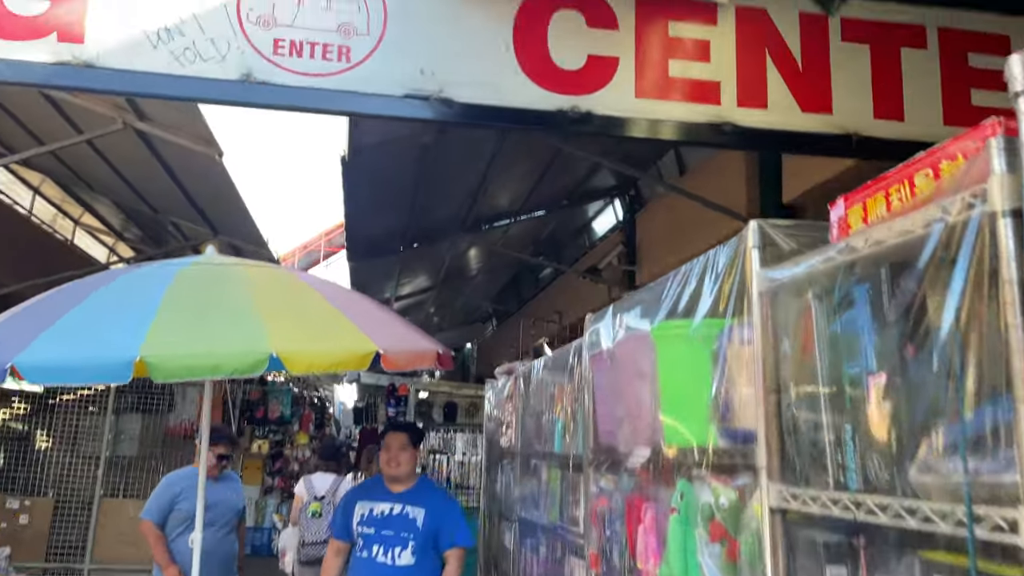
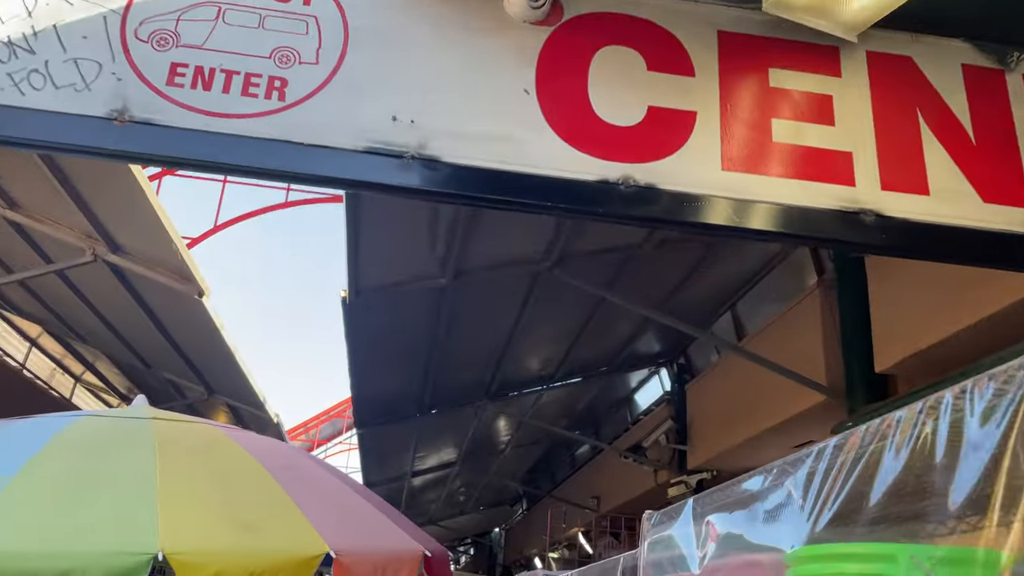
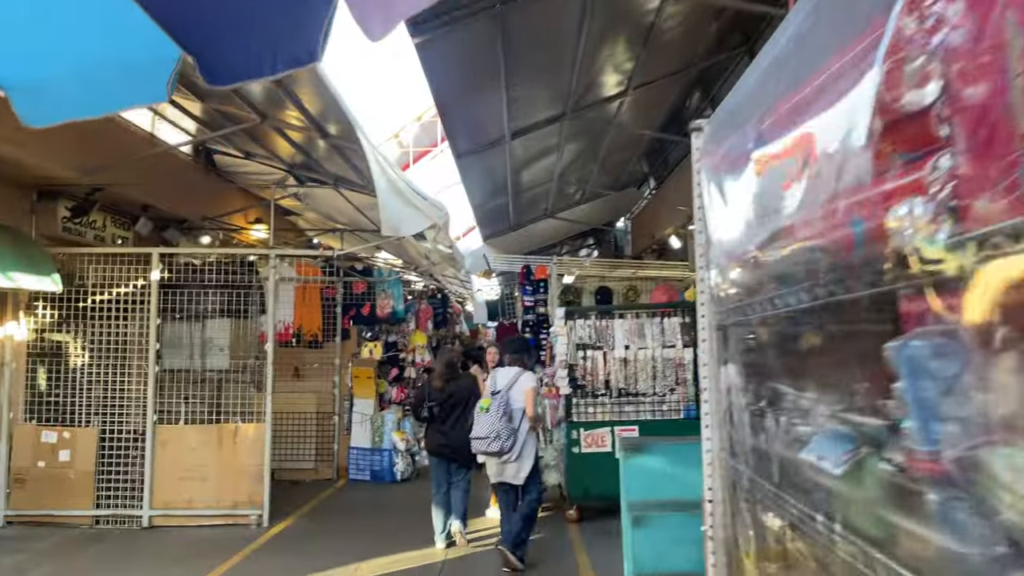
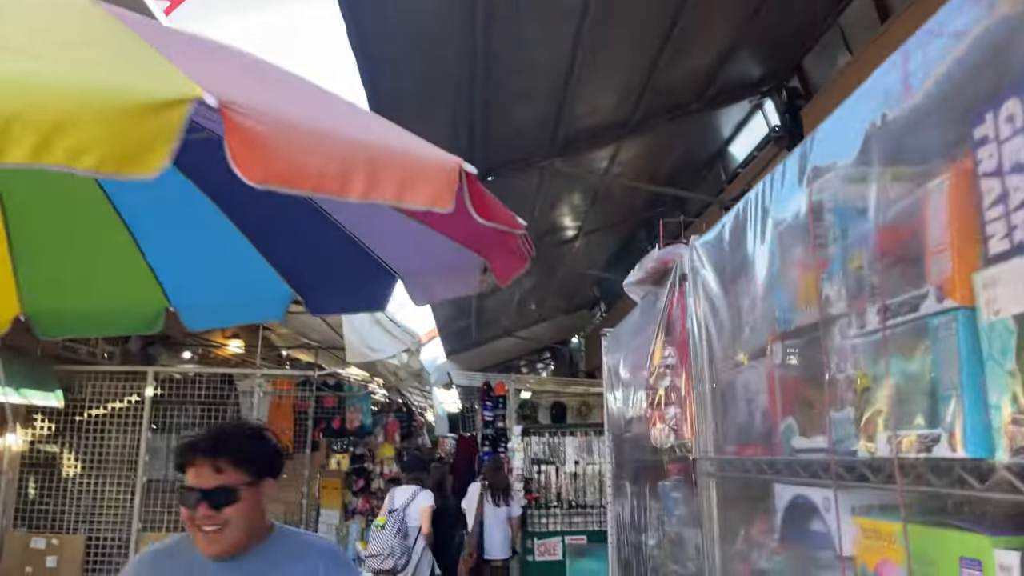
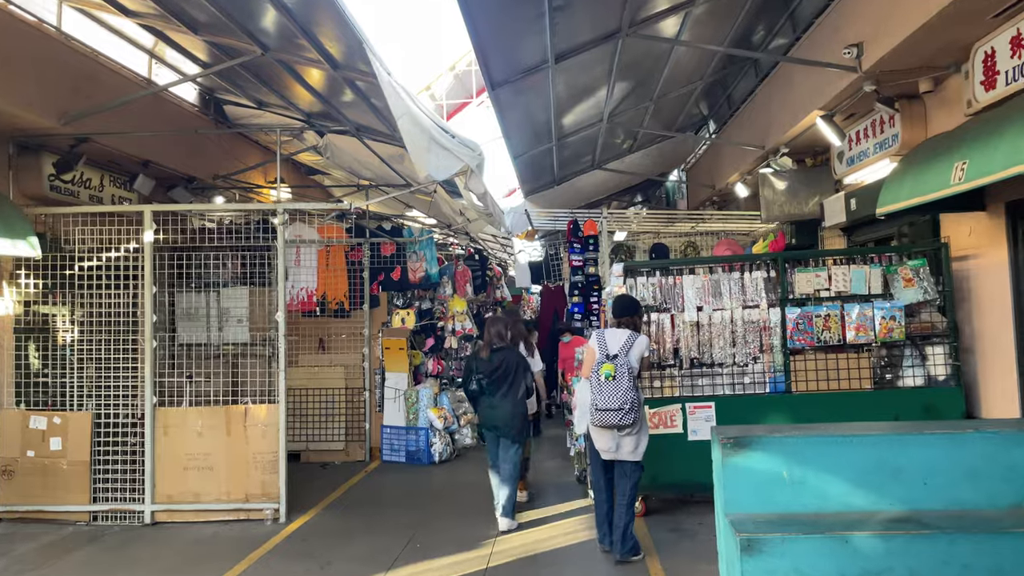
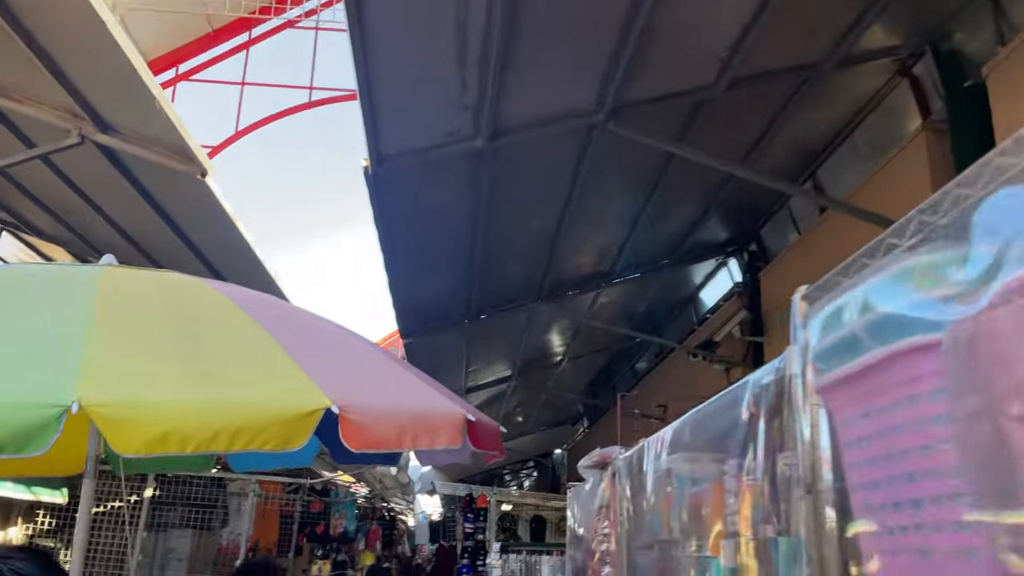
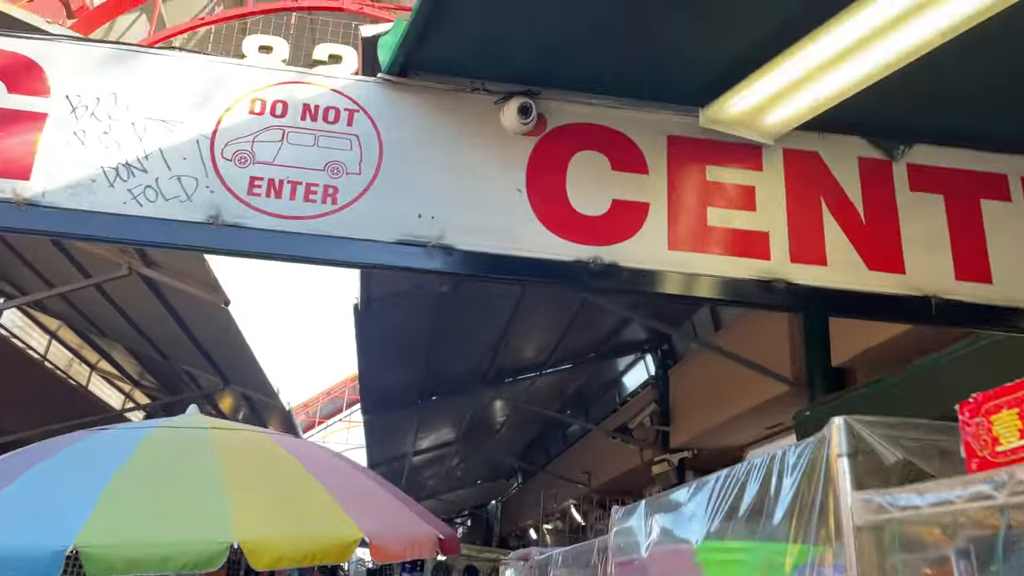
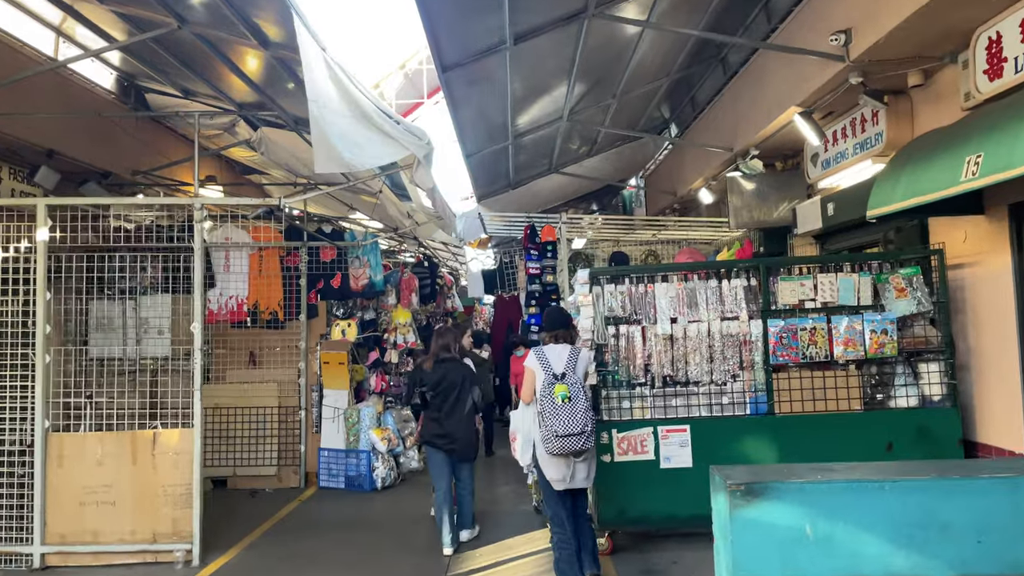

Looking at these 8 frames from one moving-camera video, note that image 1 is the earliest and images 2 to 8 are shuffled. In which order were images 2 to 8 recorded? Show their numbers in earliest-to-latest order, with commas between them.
7, 2, 6, 4, 3, 5, 8
